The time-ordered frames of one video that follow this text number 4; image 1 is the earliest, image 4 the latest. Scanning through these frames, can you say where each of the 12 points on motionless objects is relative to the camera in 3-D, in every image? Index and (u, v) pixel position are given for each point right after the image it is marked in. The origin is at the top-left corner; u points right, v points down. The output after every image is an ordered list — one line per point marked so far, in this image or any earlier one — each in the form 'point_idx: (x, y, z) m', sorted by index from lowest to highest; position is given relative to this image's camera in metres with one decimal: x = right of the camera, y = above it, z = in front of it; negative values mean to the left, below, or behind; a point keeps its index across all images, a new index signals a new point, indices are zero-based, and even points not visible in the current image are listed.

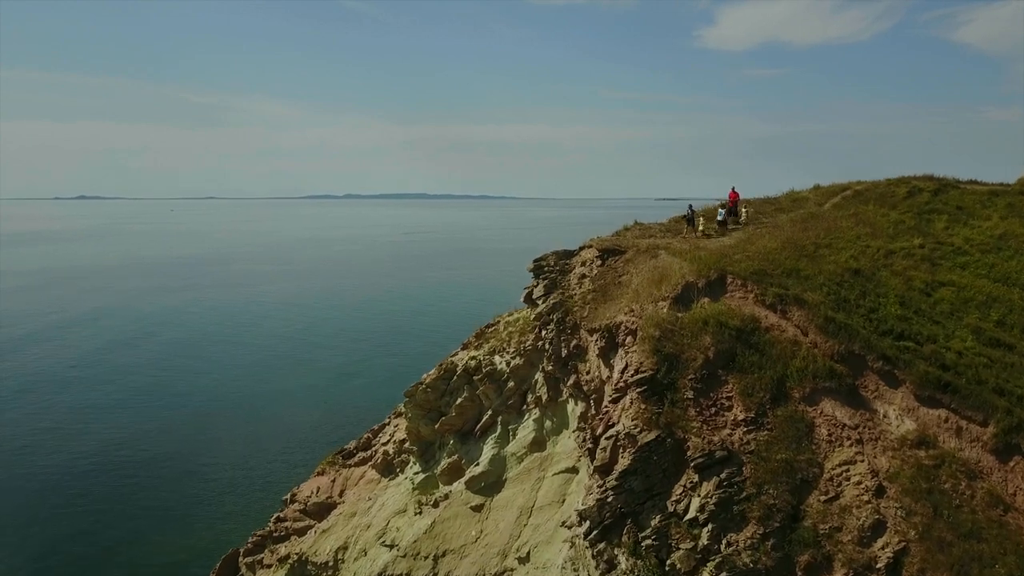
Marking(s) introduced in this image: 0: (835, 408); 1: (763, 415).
0: (+8.9, -3.3, +19.6) m
1: (+6.9, -3.5, +19.6) m
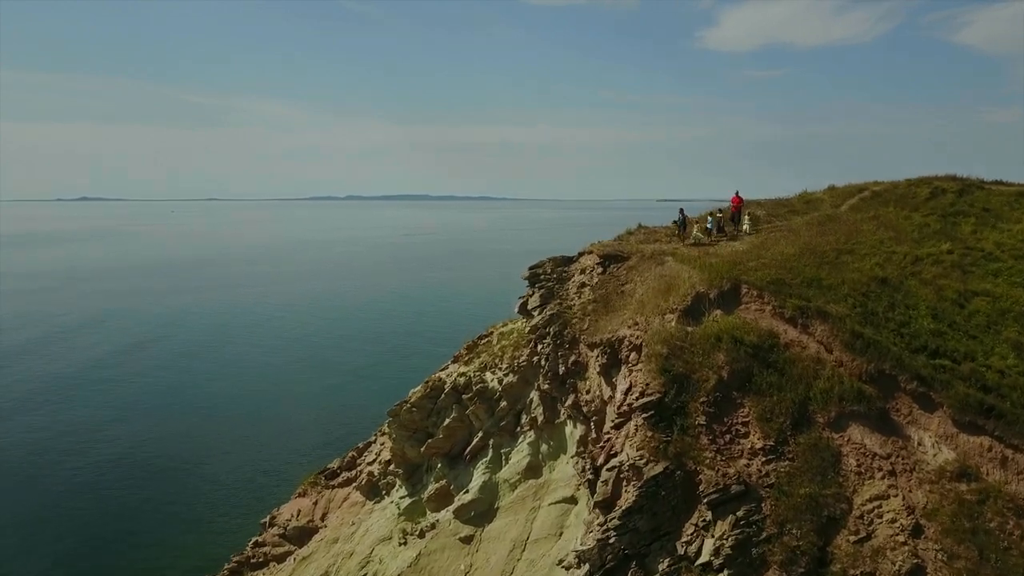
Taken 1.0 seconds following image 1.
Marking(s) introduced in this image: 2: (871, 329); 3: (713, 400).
0: (+8.7, -3.6, +17.5) m
1: (+6.7, -3.8, +17.5) m
2: (+9.9, -1.1, +19.5) m
3: (+5.2, -2.9, +18.1) m
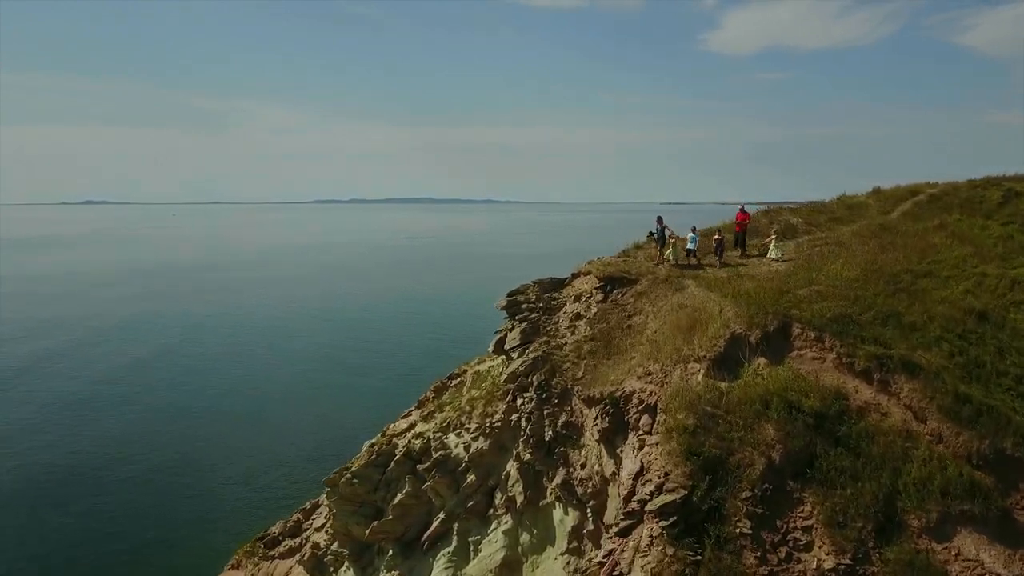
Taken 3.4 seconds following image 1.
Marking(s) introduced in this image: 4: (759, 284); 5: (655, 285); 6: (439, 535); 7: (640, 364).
0: (+8.0, -4.5, +12.0) m
1: (+6.0, -4.7, +12.0) m
2: (+9.2, -2.0, +14.0) m
3: (+4.4, -3.7, +12.6) m
4: (+6.1, +0.1, +17.4) m
5: (+3.8, +0.1, +18.6) m
6: (-1.8, -6.2, +17.8) m
7: (+2.9, -1.7, +15.9) m
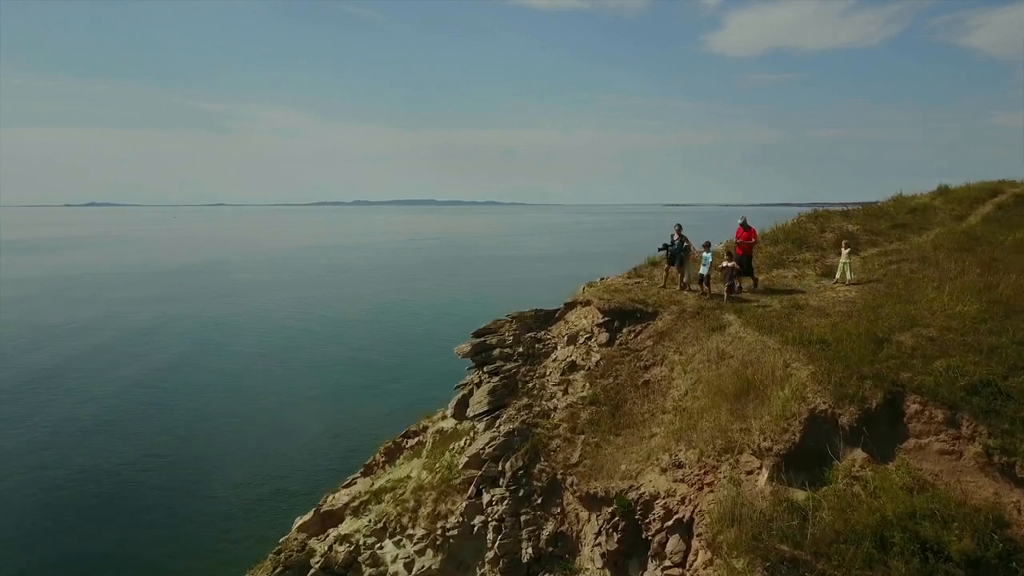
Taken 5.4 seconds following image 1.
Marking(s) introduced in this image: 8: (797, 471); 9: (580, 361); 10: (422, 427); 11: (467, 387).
0: (+7.4, -5.2, +6.6) m
1: (+5.4, -5.3, +6.6) m
2: (+8.6, -2.7, +8.6) m
3: (+3.8, -4.4, +7.2) m
4: (+5.5, -0.6, +12.0) m
5: (+3.2, -0.6, +13.2) m
6: (-2.4, -6.8, +12.4) m
7: (+2.3, -2.4, +10.5) m
8: (+3.9, -2.3, +9.4) m
9: (+1.3, -1.3, +13.3) m
10: (-2.1, -3.1, +16.4) m
11: (-0.9, -1.9, +14.4) m
